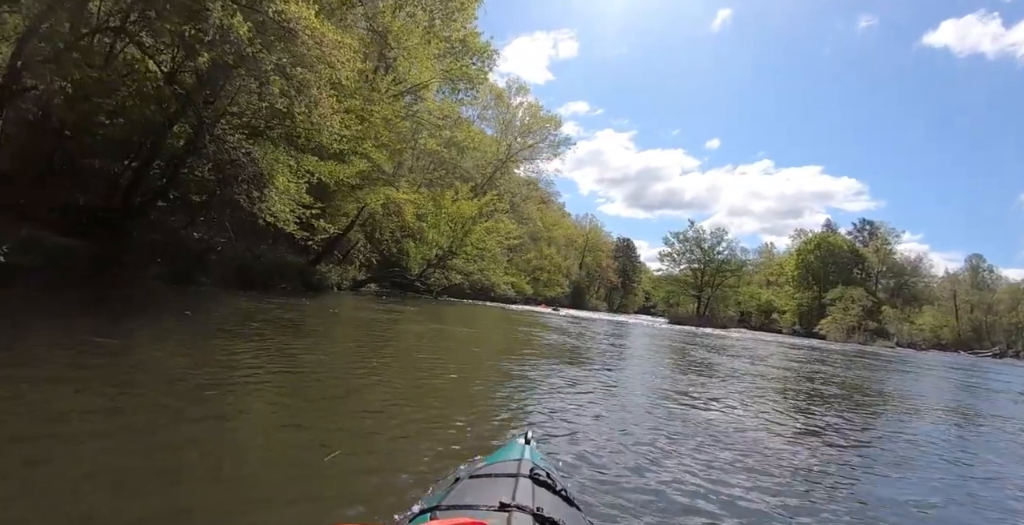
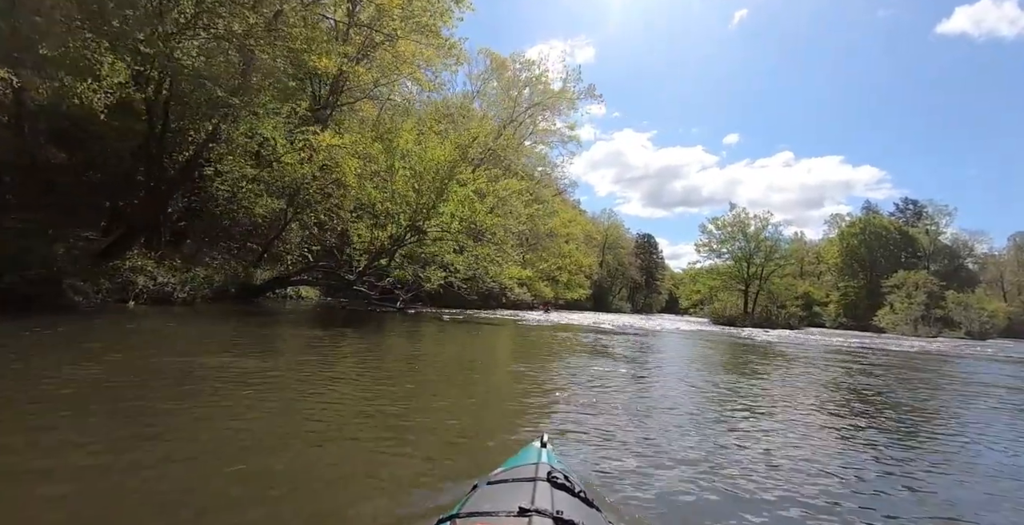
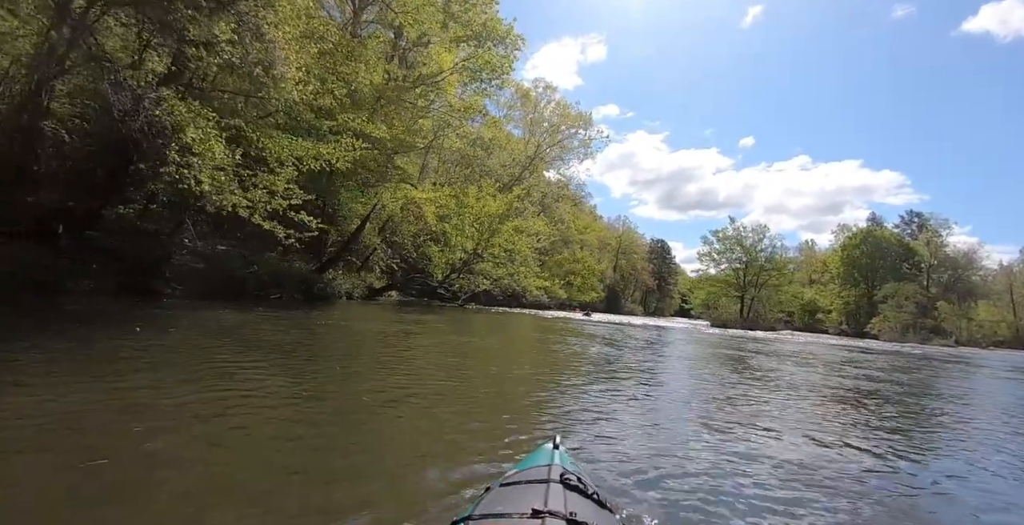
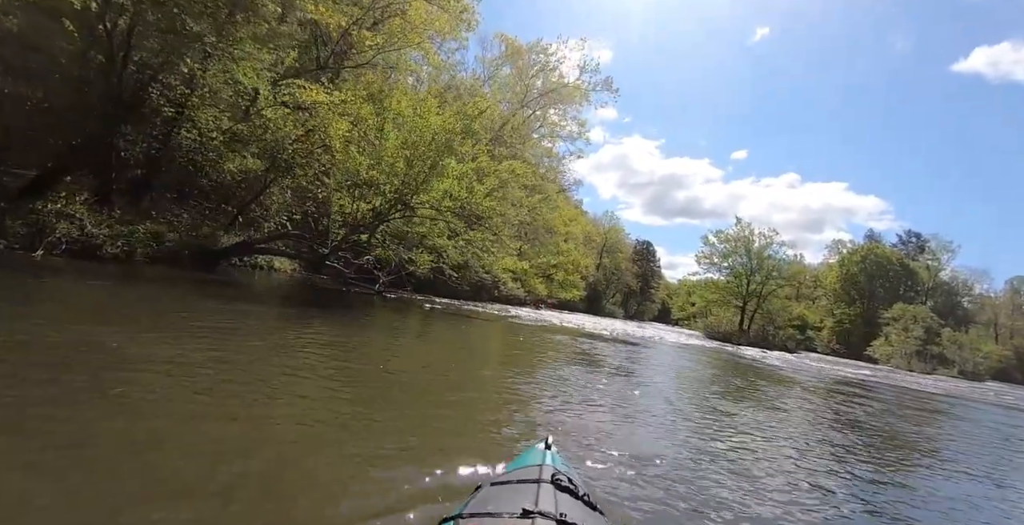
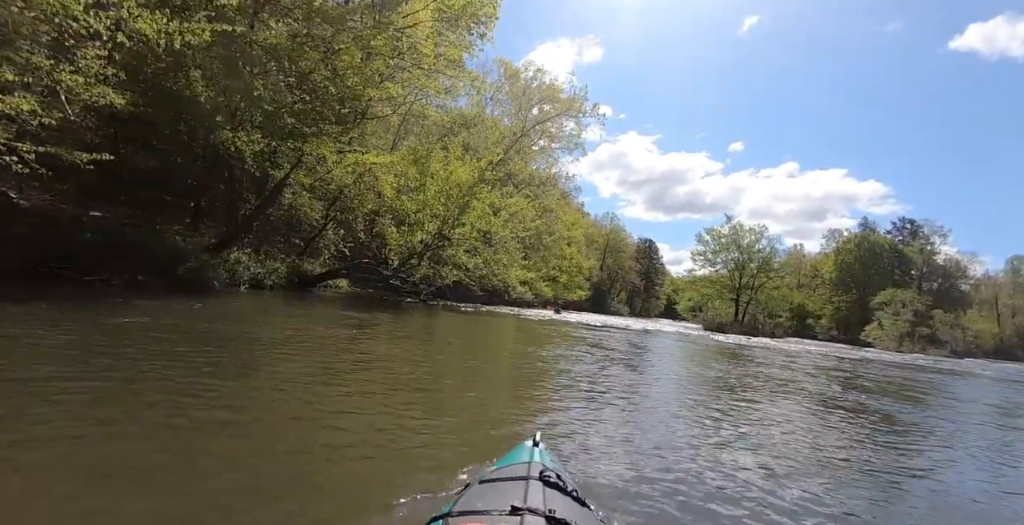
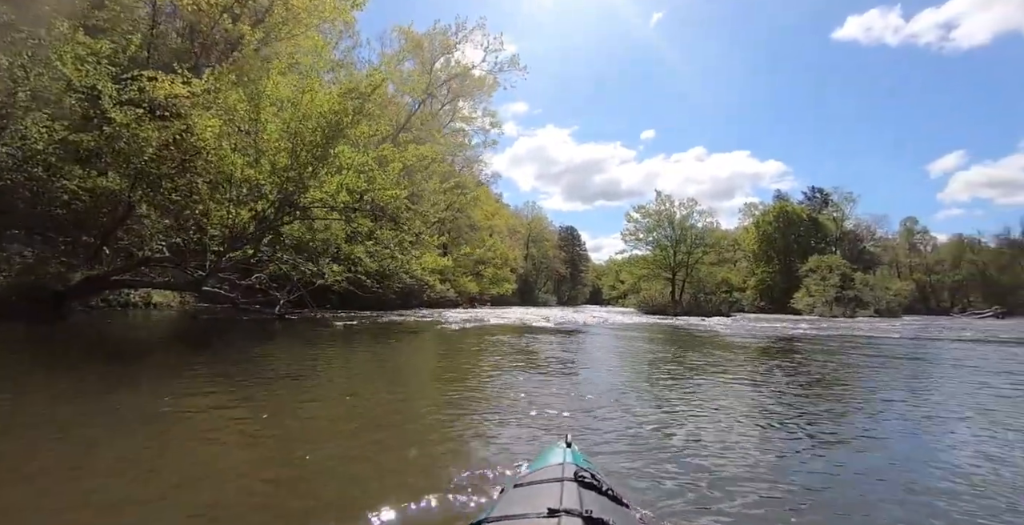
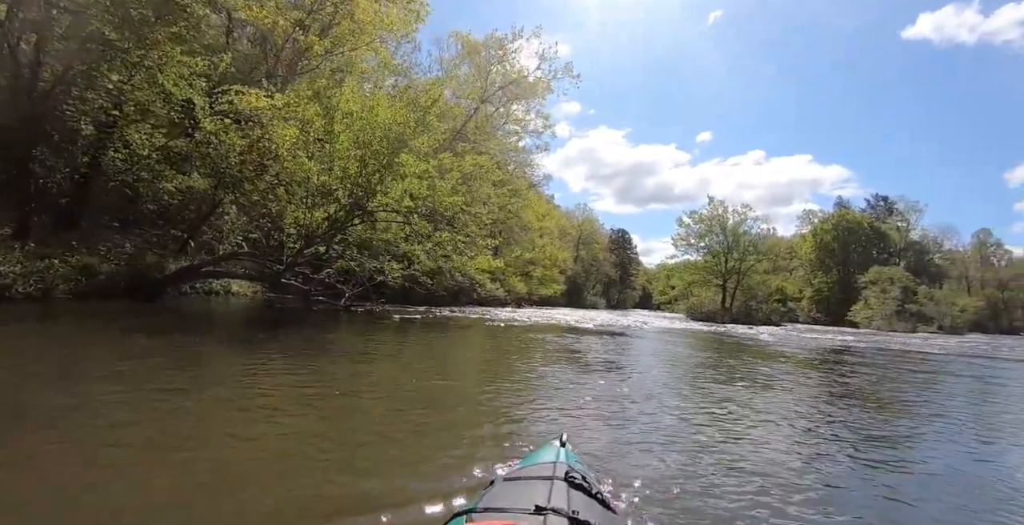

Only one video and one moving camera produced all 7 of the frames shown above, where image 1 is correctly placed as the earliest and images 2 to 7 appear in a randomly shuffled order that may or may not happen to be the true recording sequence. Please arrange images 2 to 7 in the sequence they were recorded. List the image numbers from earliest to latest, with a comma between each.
3, 5, 2, 4, 7, 6
